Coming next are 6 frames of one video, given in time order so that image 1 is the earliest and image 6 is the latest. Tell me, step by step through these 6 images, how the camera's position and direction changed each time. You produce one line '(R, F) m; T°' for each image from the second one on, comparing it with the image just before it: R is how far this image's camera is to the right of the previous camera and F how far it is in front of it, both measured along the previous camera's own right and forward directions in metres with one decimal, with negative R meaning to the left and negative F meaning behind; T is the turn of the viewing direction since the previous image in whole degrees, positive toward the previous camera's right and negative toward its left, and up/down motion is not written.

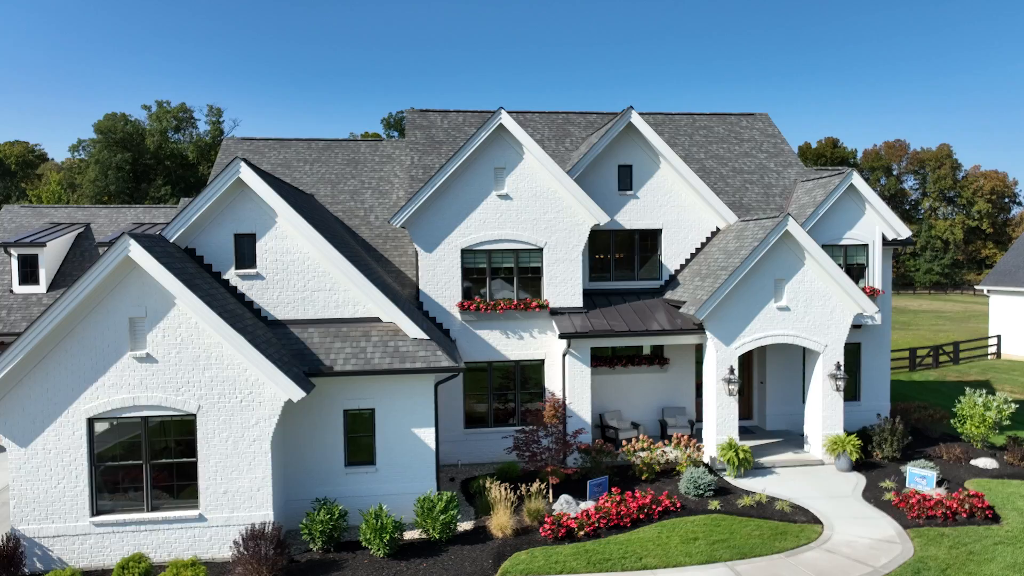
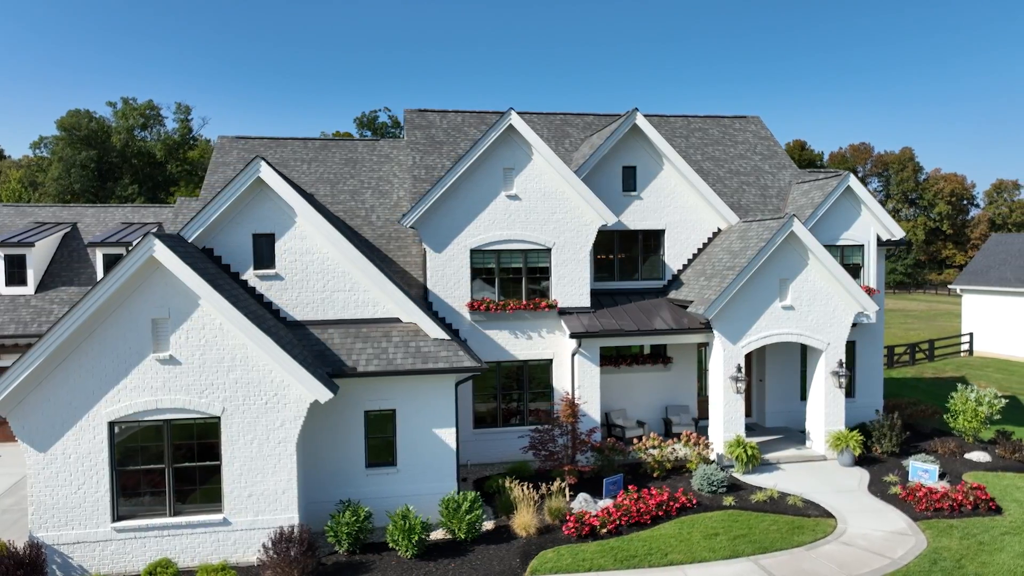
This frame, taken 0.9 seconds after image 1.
(-1.1, 0.0) m; +2°
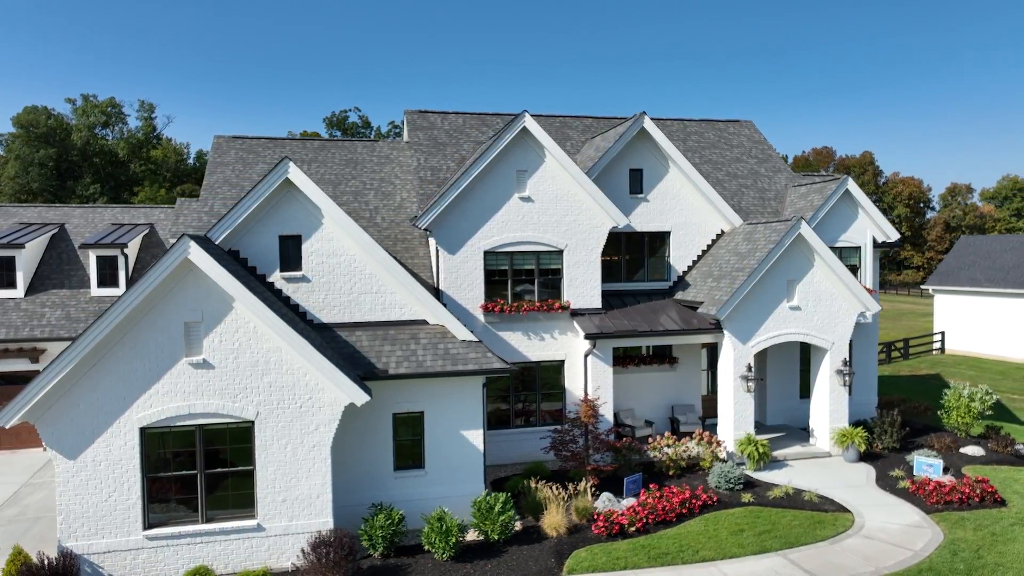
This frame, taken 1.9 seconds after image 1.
(-1.3, 0.0) m; +3°
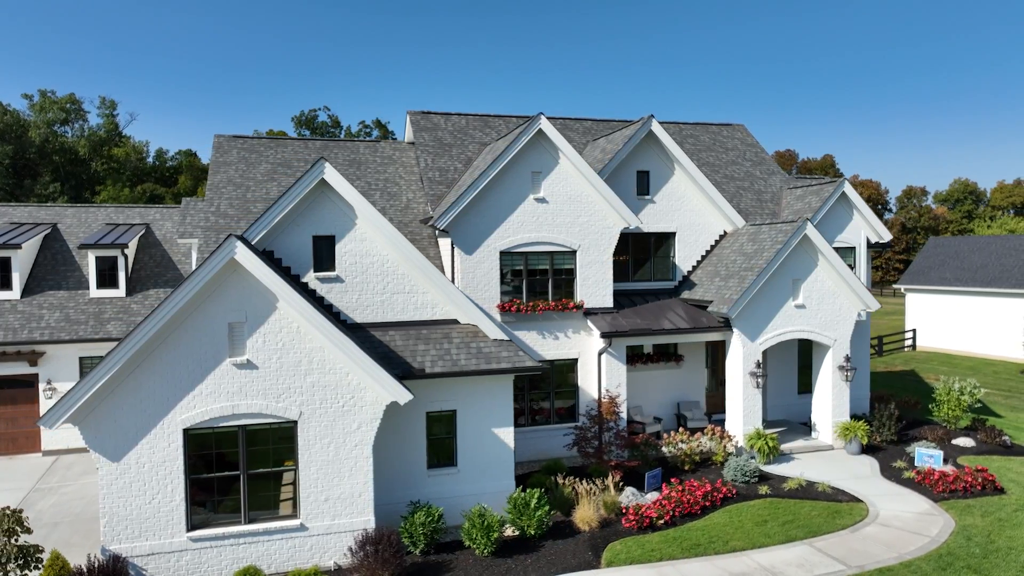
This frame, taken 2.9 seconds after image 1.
(-1.4, -0.2) m; +3°
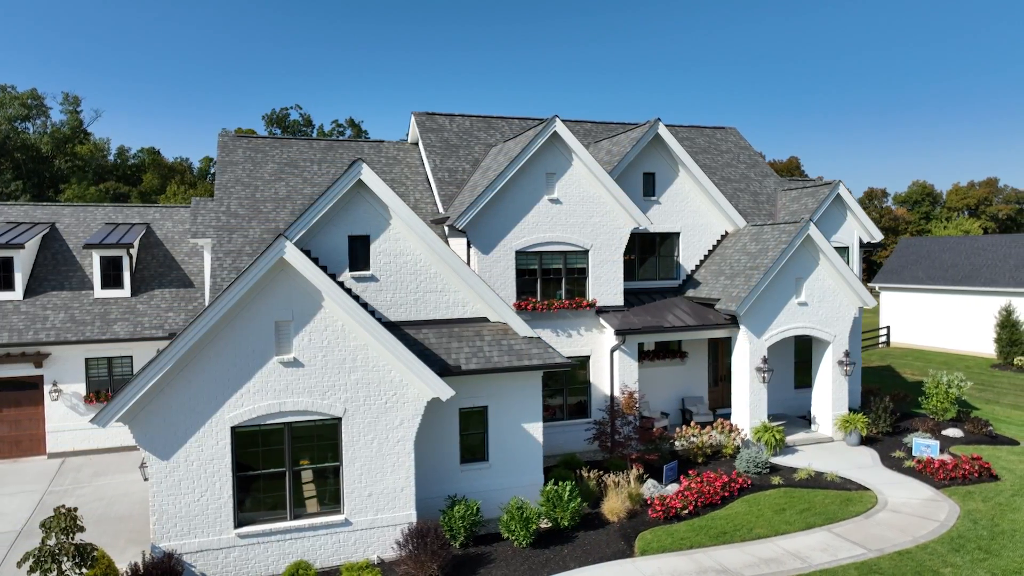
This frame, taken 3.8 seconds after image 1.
(-1.3, -0.3) m; +2°
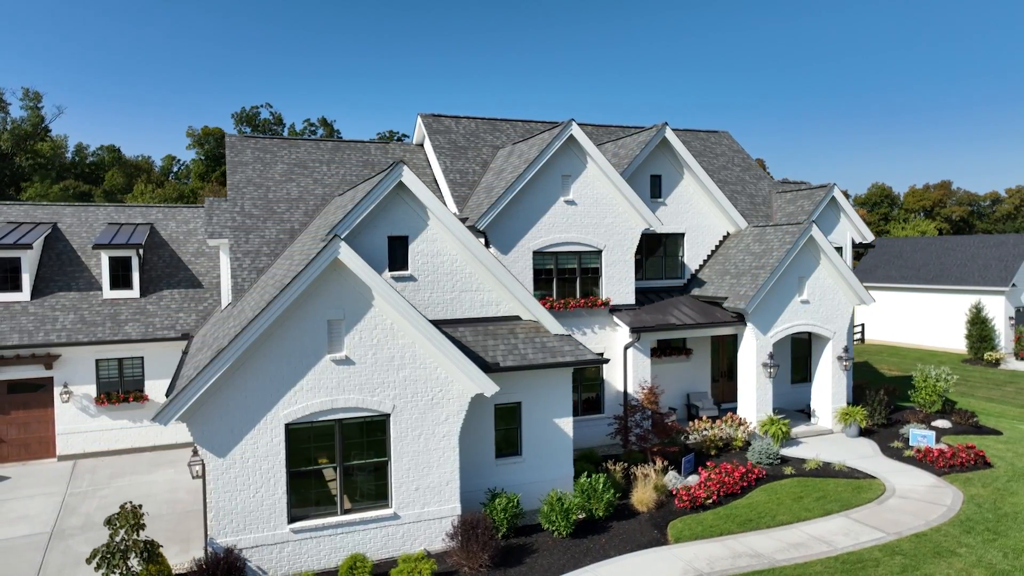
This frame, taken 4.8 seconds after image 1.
(-1.4, -0.4) m; +3°
